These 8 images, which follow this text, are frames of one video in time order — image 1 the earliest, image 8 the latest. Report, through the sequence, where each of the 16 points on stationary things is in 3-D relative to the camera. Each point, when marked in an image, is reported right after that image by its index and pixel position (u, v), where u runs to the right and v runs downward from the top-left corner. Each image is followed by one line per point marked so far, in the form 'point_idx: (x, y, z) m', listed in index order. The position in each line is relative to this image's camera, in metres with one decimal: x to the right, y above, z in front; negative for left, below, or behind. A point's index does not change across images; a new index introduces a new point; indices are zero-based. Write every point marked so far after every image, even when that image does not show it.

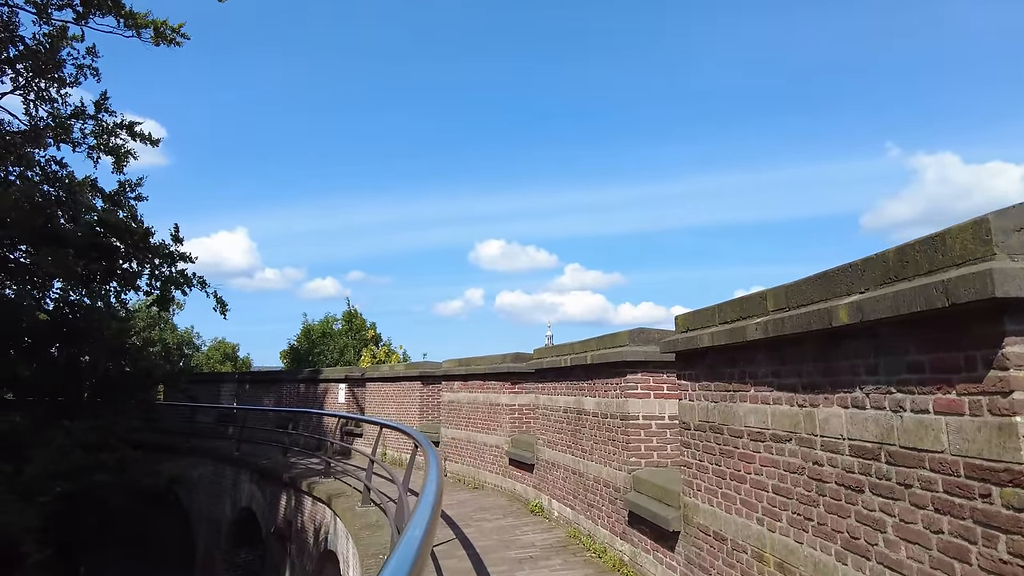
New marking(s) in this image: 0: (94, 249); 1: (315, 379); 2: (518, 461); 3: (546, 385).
0: (-8.9, +0.9, +13.5) m
1: (-4.8, -2.2, +15.0) m
2: (+0.1, -2.2, +7.8) m
3: (+0.4, -1.1, +7.1) m
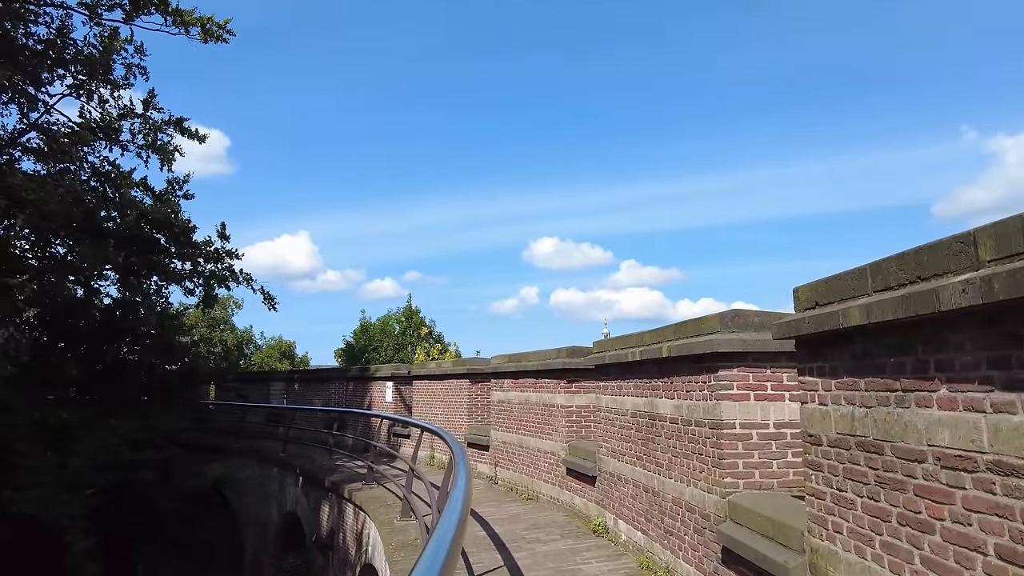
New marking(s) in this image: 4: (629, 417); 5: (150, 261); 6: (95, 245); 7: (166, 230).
0: (-7.8, +0.9, +13.2) m
1: (-3.5, -2.1, +14.4) m
2: (+0.7, -2.0, +6.7) m
3: (+1.0, -0.9, +6.0) m
4: (+1.0, -1.1, +5.5) m
5: (-7.8, +0.5, +13.3) m
6: (-8.0, +0.8, +11.8) m
7: (-7.6, +1.3, +13.5) m
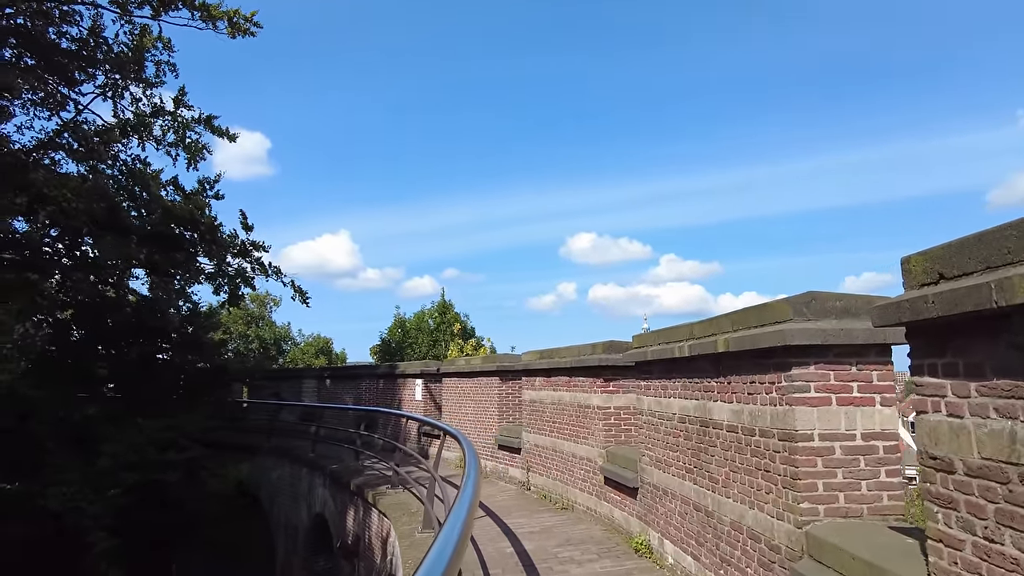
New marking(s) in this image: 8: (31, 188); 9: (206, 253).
0: (-7.1, +1.0, +13.0) m
1: (-2.7, -1.9, +13.9) m
2: (+1.0, -1.9, +6.0) m
3: (+1.2, -0.8, +5.3) m
4: (+1.3, -1.0, +4.7) m
5: (-7.1, +0.6, +13.0) m
6: (-7.4, +0.9, +11.6) m
7: (-6.9, +1.4, +13.3) m
8: (-8.0, +1.7, +10.3) m
9: (-6.9, +0.9, +14.0) m
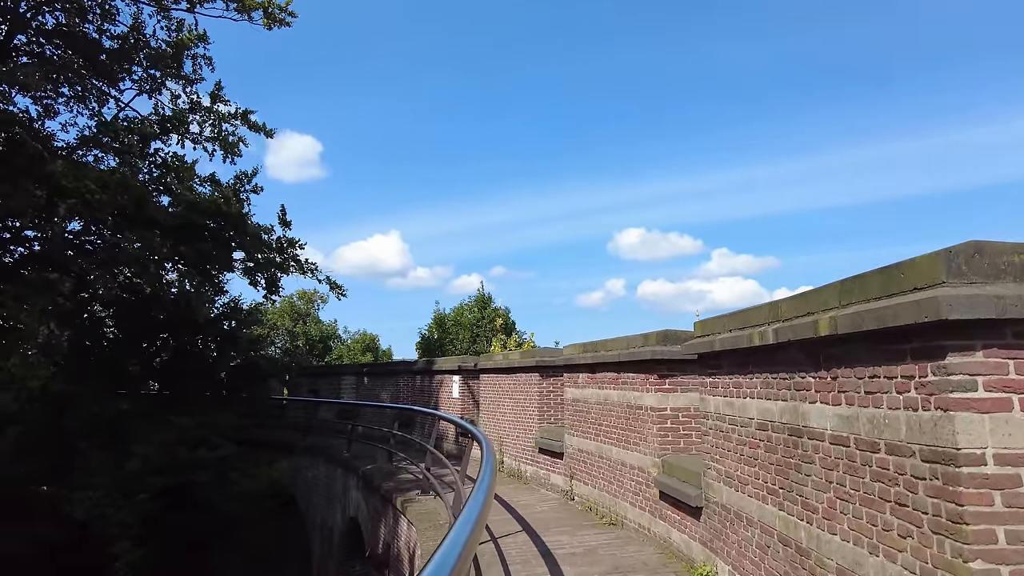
0: (-6.3, +1.1, +12.6) m
1: (-1.8, -1.8, +13.2) m
2: (+1.3, -1.7, +5.0) m
3: (+1.4, -0.6, +4.3) m
4: (+1.4, -0.8, +3.7) m
5: (-6.2, +0.7, +12.6) m
6: (-6.6, +1.0, +11.2) m
7: (-6.0, +1.5, +12.9) m
8: (-7.4, +1.8, +10.0) m
9: (-6.0, +1.0, +13.6) m
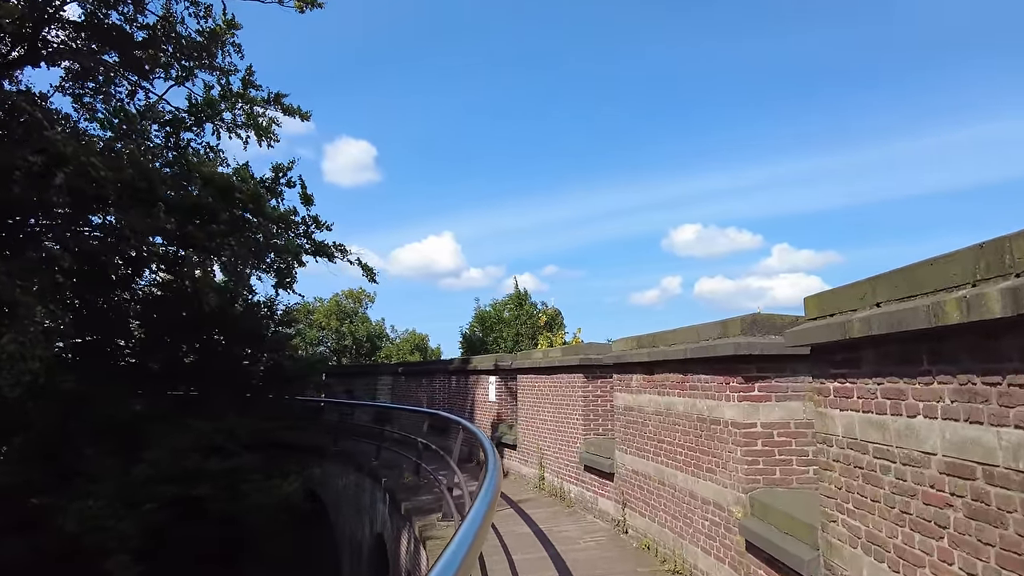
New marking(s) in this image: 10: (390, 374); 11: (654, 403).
0: (-5.5, +1.3, +11.7) m
1: (-0.9, -1.6, +11.9) m
2: (+1.4, -1.5, +3.5) m
3: (+1.5, -0.4, +2.8) m
4: (+1.5, -0.6, +2.2) m
5: (-5.4, +0.9, +11.7) m
6: (-6.0, +1.1, +10.3) m
7: (-5.2, +1.6, +11.9) m
8: (-6.8, +1.9, +9.2) m
9: (-5.1, +1.1, +12.7) m
10: (-3.0, -2.2, +15.5) m
11: (+1.2, -1.0, +5.4) m
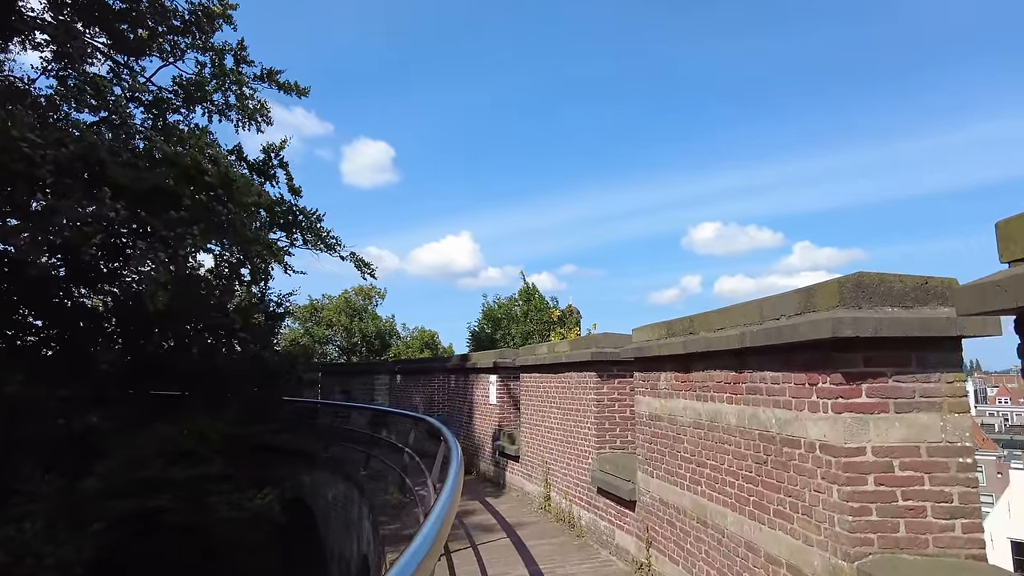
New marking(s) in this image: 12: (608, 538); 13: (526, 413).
0: (-5.4, +1.5, +10.4) m
1: (-0.8, -1.4, +10.5) m
2: (+1.3, -1.3, +2.1) m
3: (+1.3, -0.2, +1.3) m
4: (+1.3, -0.4, +0.7) m
5: (-5.3, +1.1, +10.5) m
6: (-5.9, +1.3, +9.1) m
7: (-5.1, +1.8, +10.7) m
8: (-6.8, +2.1, +8.0) m
9: (-5.0, +1.3, +11.4) m
10: (-2.8, -1.9, +14.2) m
11: (+1.1, -0.8, +4.0) m
12: (+0.8, -2.1, +5.3) m
13: (+0.2, -1.6, +7.9) m
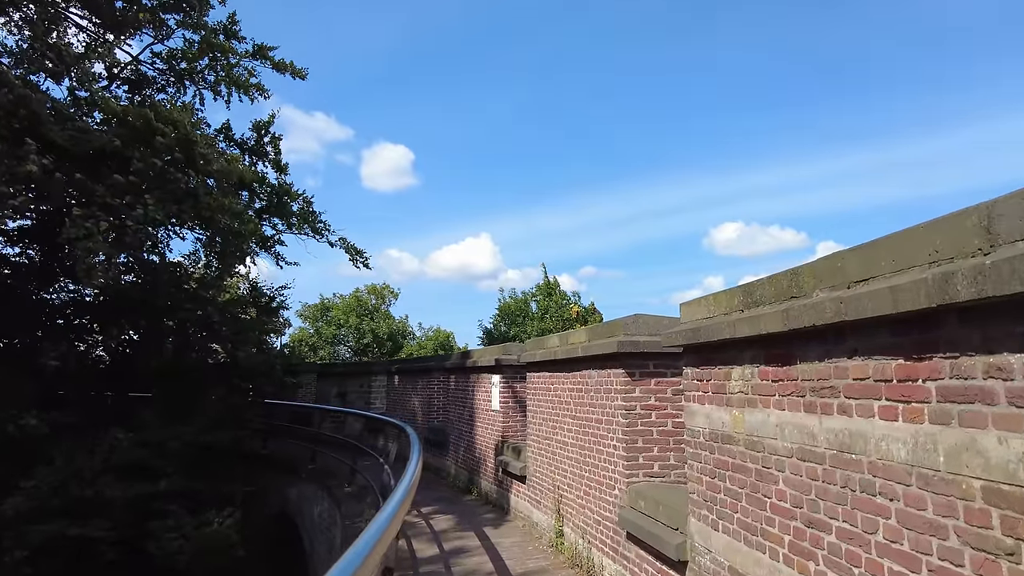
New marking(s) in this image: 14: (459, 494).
0: (-5.3, +1.6, +9.1) m
1: (-0.7, -1.2, +9.0) m
2: (+1.2, -1.0, +0.5) m
3: (+1.2, 0.0, -0.3) m
4: (+1.1, -0.2, -0.8) m
5: (-5.2, +1.2, +9.1) m
6: (-5.8, +1.5, +7.8) m
7: (-5.0, +2.0, +9.3) m
8: (-6.8, +2.3, +6.6) m
9: (-4.8, +1.5, +10.0) m
10: (-2.6, -1.8, +12.7) m
11: (+1.1, -0.5, +2.4) m
12: (+0.8, -1.9, +3.7) m
13: (+0.3, -1.4, +6.3) m
14: (-0.7, -2.7, +8.2) m
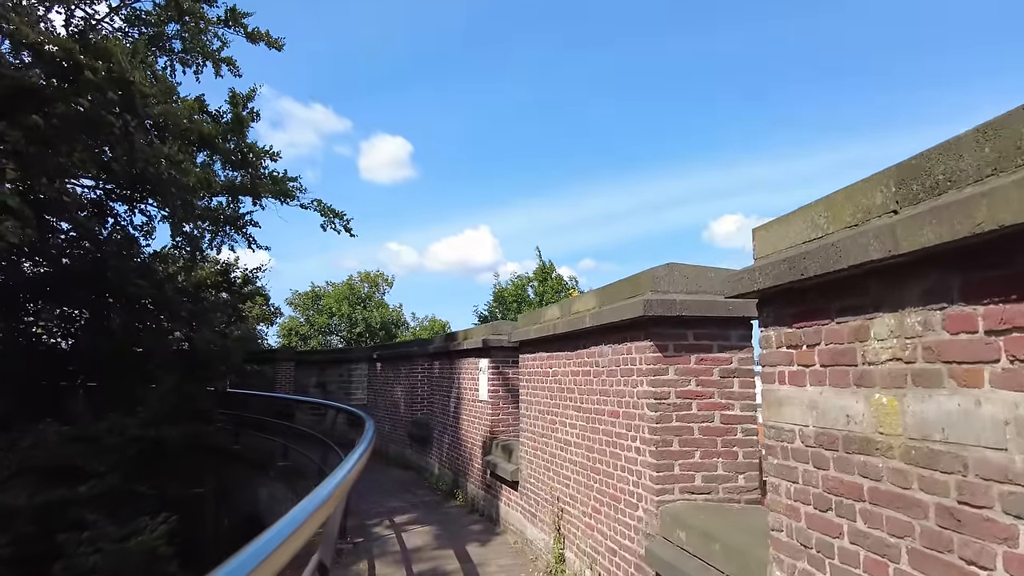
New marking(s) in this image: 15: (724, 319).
0: (-5.4, +2.0, +7.8) m
1: (-0.8, -0.8, +7.8) m
2: (+1.1, -0.8, -0.7) m
3: (+1.1, +0.3, -1.5) m
4: (+1.0, +0.1, -2.1) m
5: (-5.3, +1.6, +7.9) m
6: (-5.9, +1.8, +6.5) m
7: (-5.1, +2.4, +8.1) m
8: (-6.9, +2.6, +5.4) m
9: (-4.9, +1.9, +8.8) m
10: (-2.7, -1.4, +11.5) m
11: (+1.0, -0.3, +1.2) m
12: (+0.7, -1.6, +2.5) m
13: (+0.2, -1.0, +5.1) m
14: (-0.8, -2.4, +7.0) m
15: (+1.0, -0.1, +3.0) m
